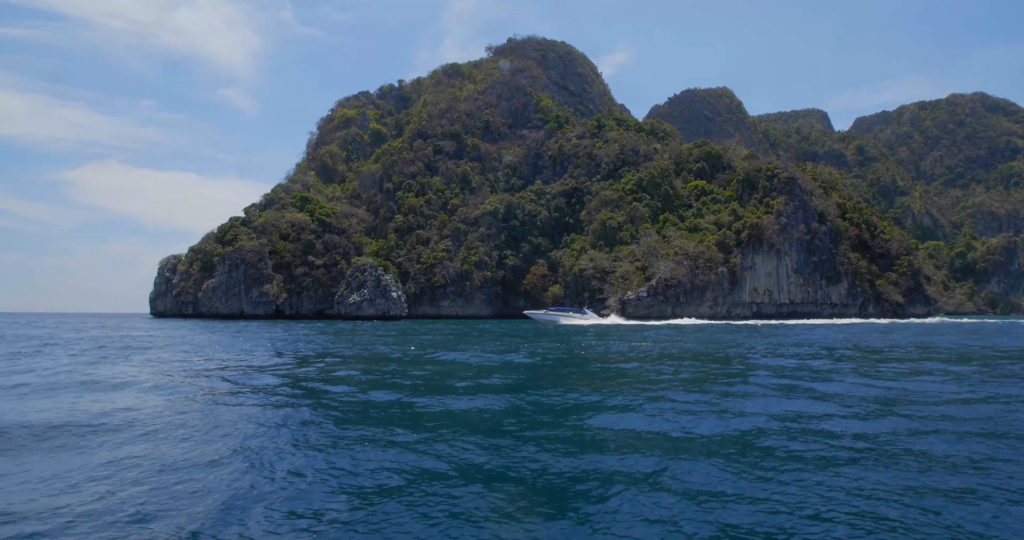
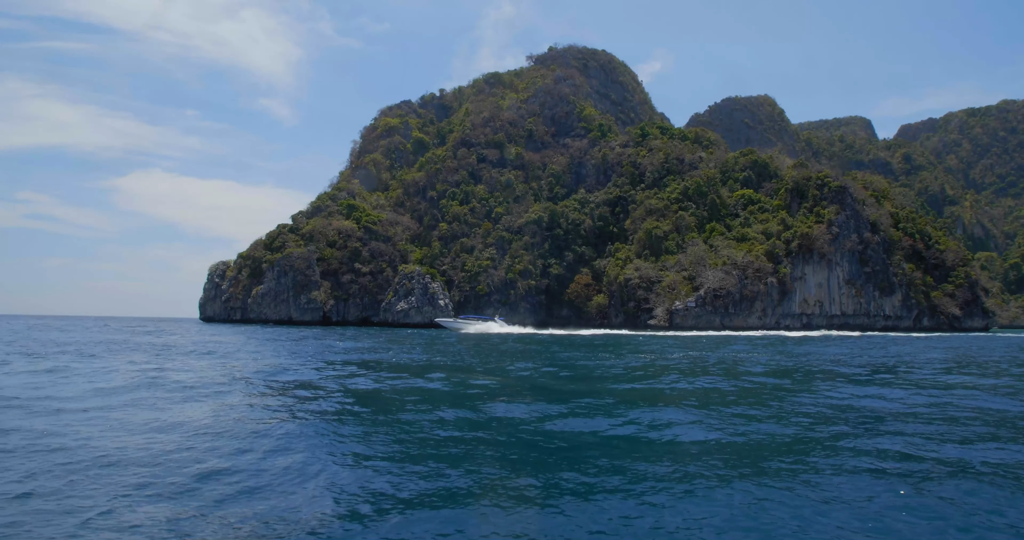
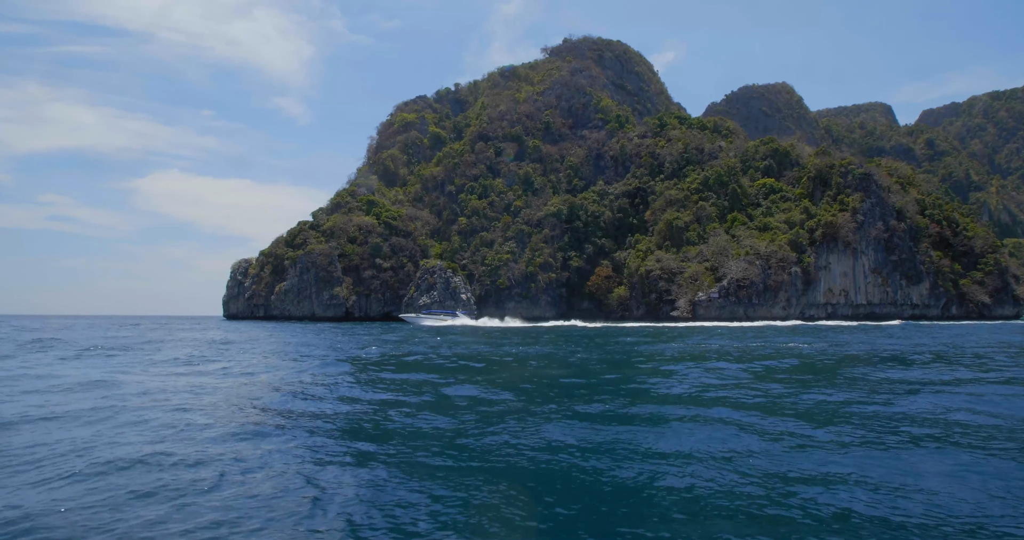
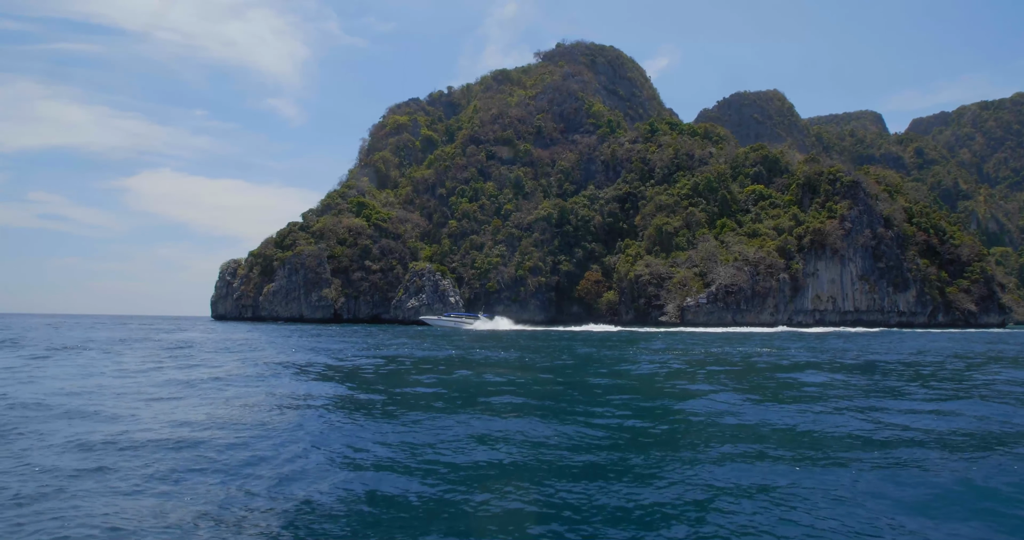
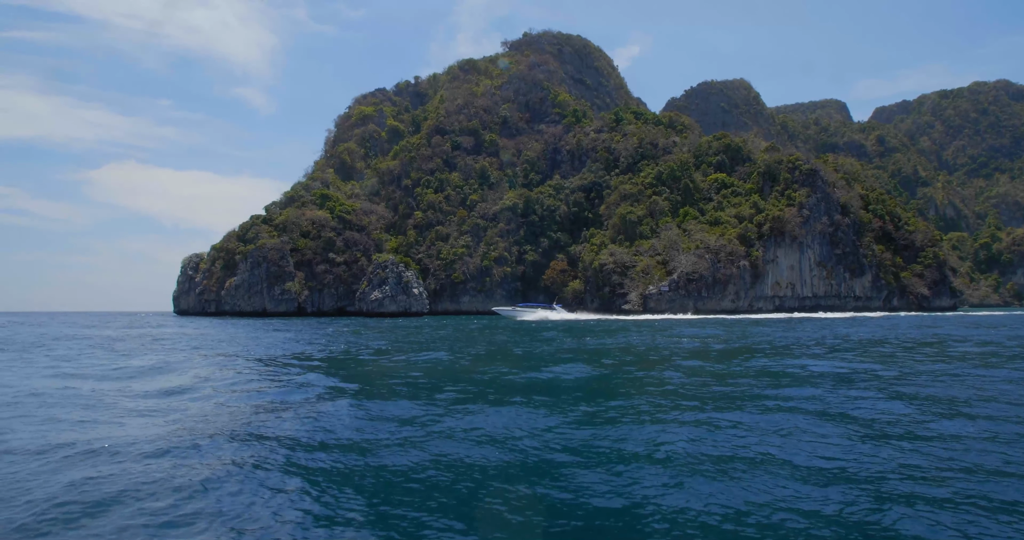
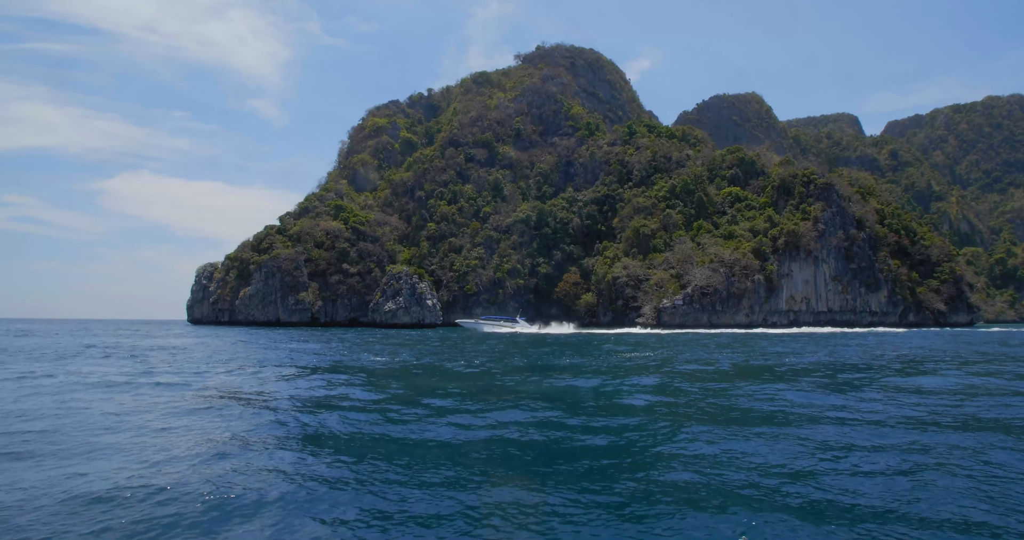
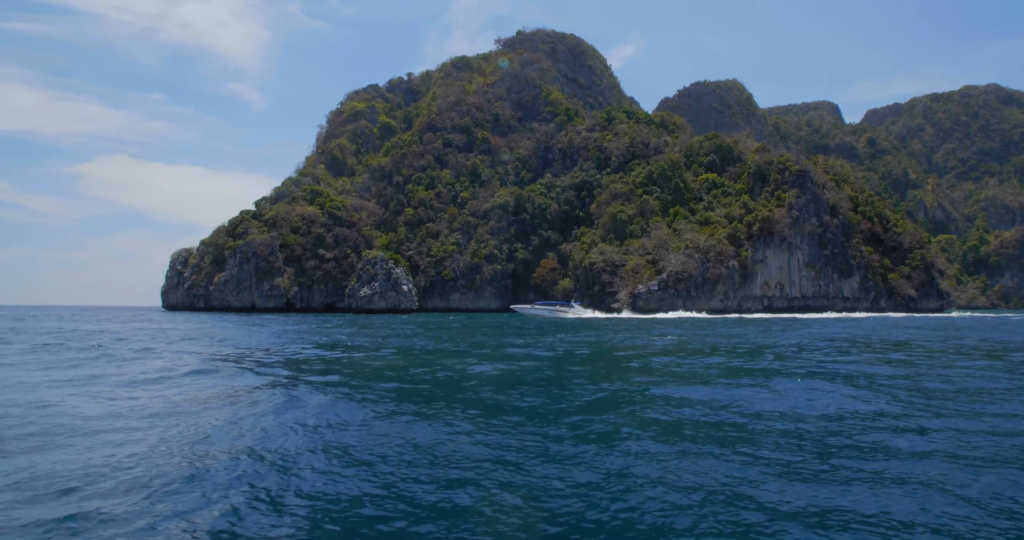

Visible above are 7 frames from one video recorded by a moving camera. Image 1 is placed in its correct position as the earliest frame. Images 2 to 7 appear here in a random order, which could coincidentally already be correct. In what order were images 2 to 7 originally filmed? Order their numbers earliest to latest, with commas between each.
7, 5, 6, 2, 4, 3
